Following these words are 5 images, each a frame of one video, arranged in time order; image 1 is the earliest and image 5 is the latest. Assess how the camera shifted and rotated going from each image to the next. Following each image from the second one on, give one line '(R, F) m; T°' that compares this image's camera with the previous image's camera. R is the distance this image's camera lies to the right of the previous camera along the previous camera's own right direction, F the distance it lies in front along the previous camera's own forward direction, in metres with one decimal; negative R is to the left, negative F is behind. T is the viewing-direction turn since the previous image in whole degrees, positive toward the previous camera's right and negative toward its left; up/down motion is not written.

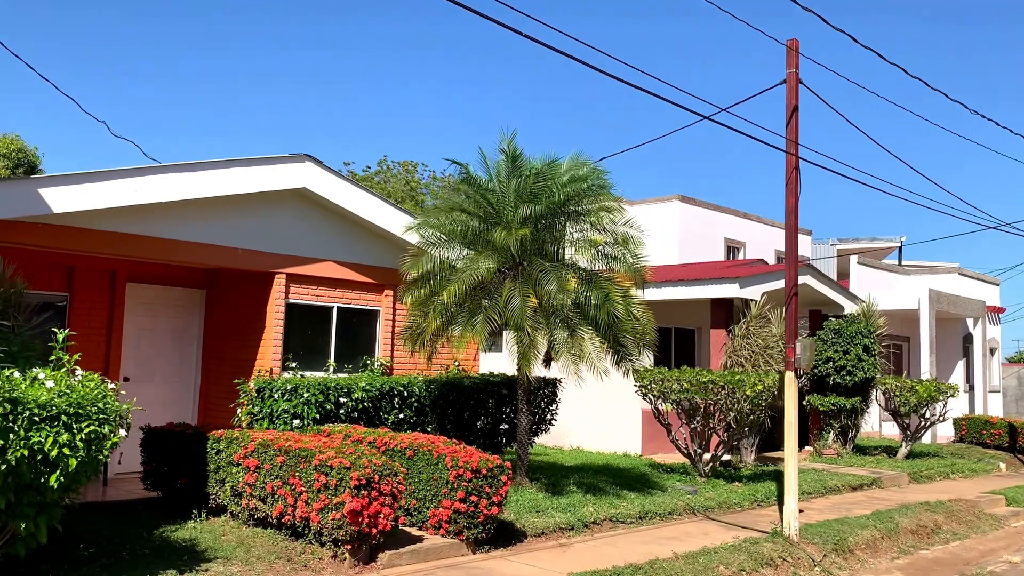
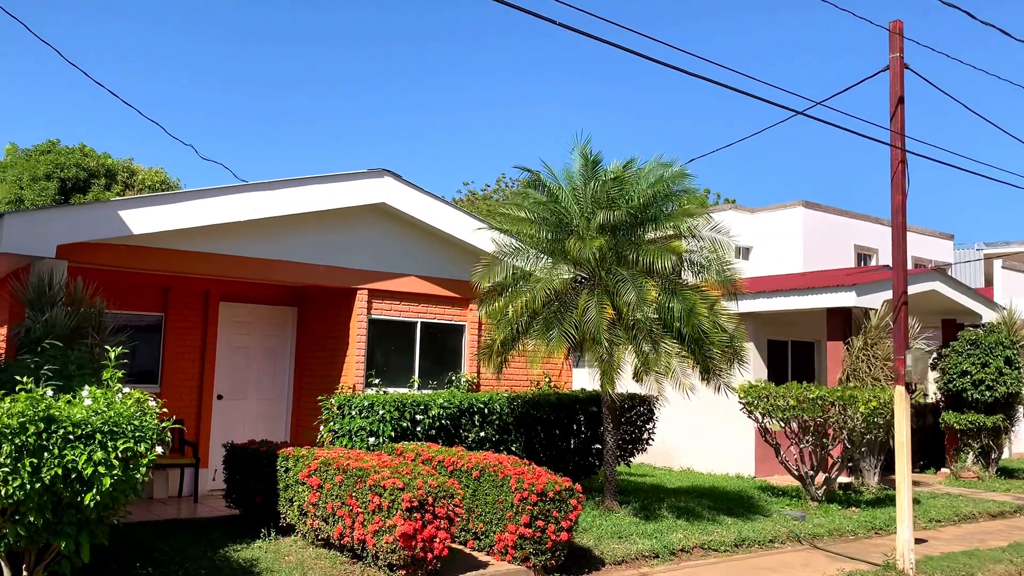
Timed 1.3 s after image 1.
(+0.5, +0.4) m; -8°
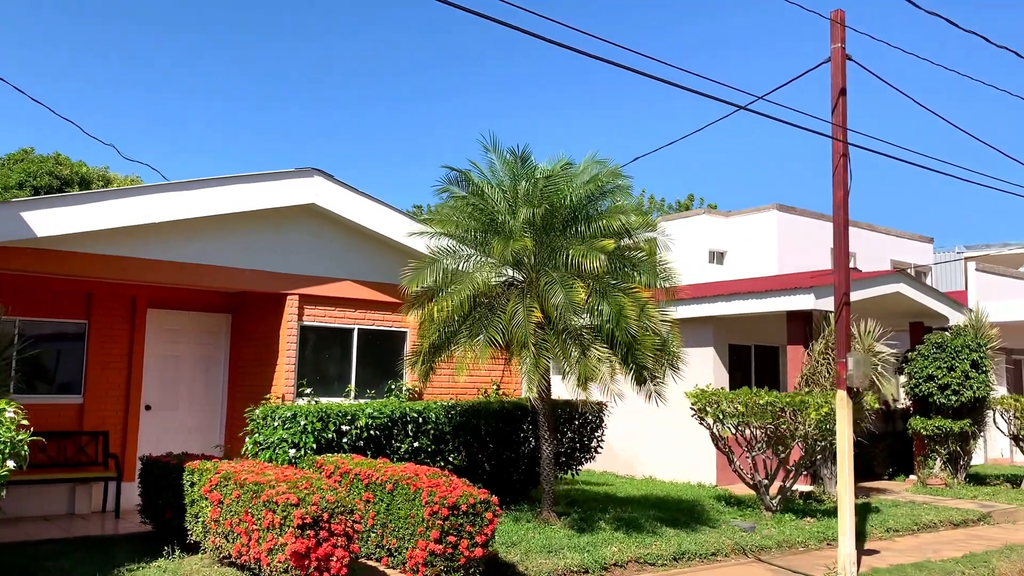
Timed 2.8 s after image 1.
(+0.6, +0.4) m; 0°
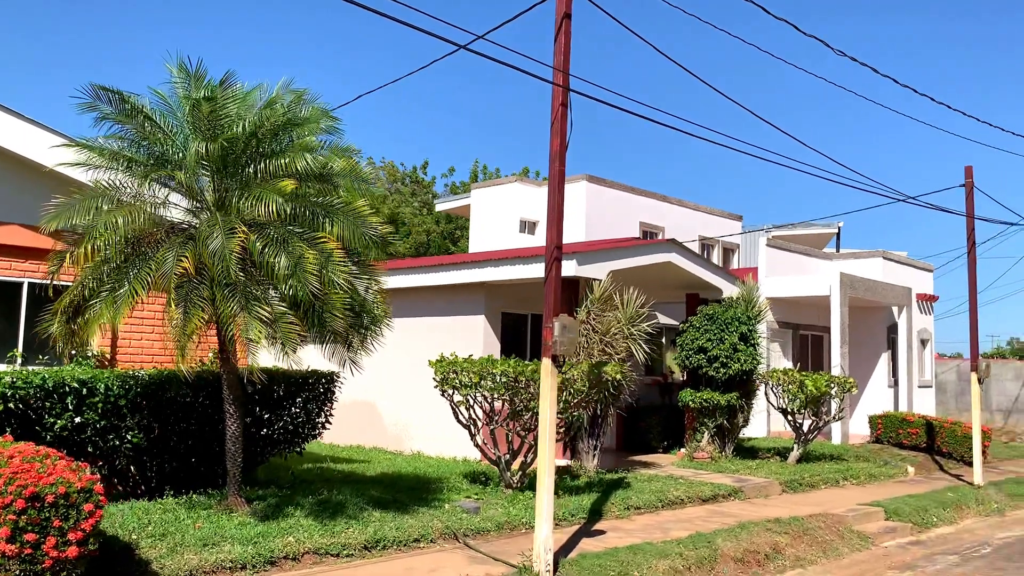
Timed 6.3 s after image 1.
(+1.5, +1.0) m; +9°
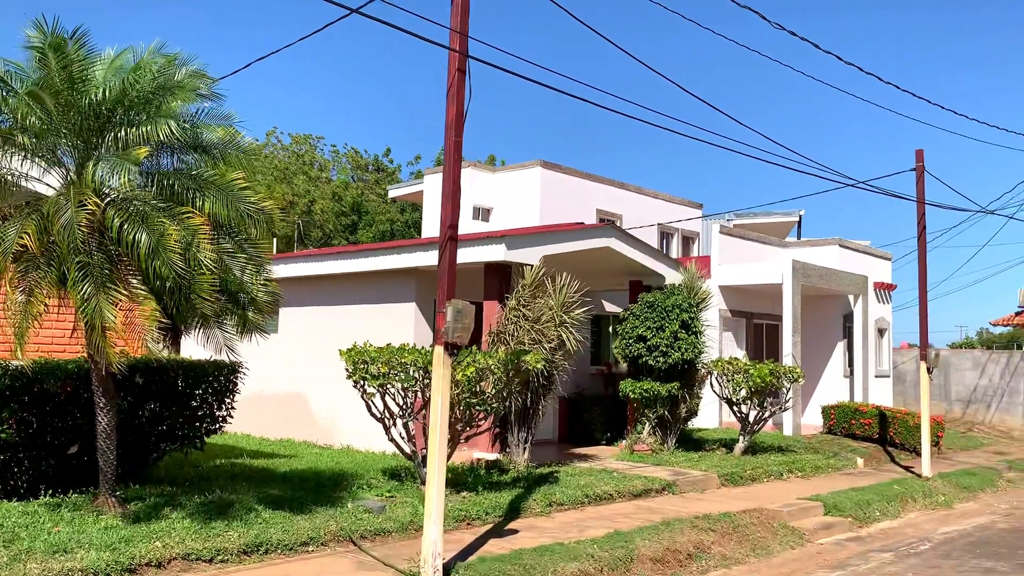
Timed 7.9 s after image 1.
(+0.6, +0.6) m; +2°
